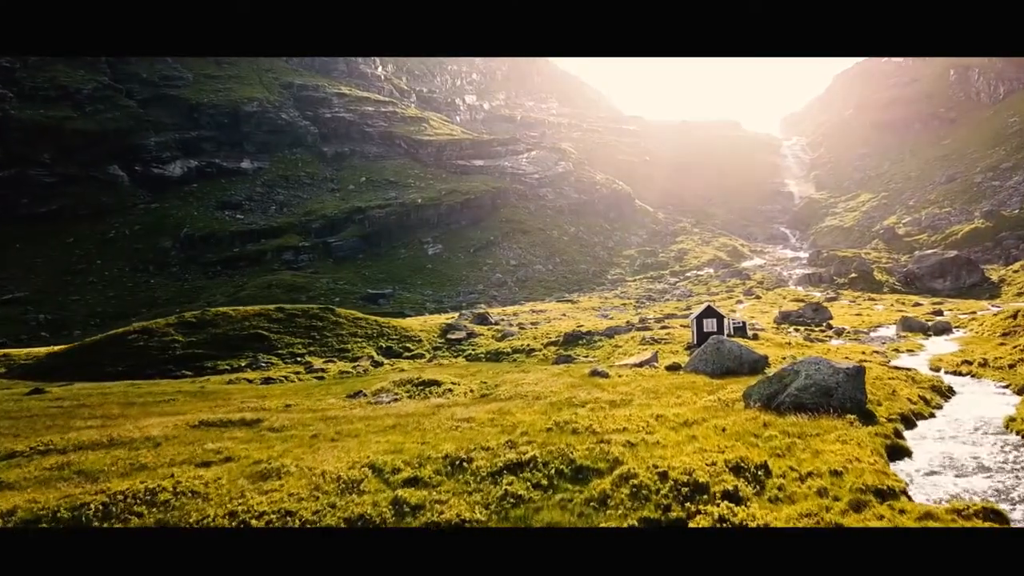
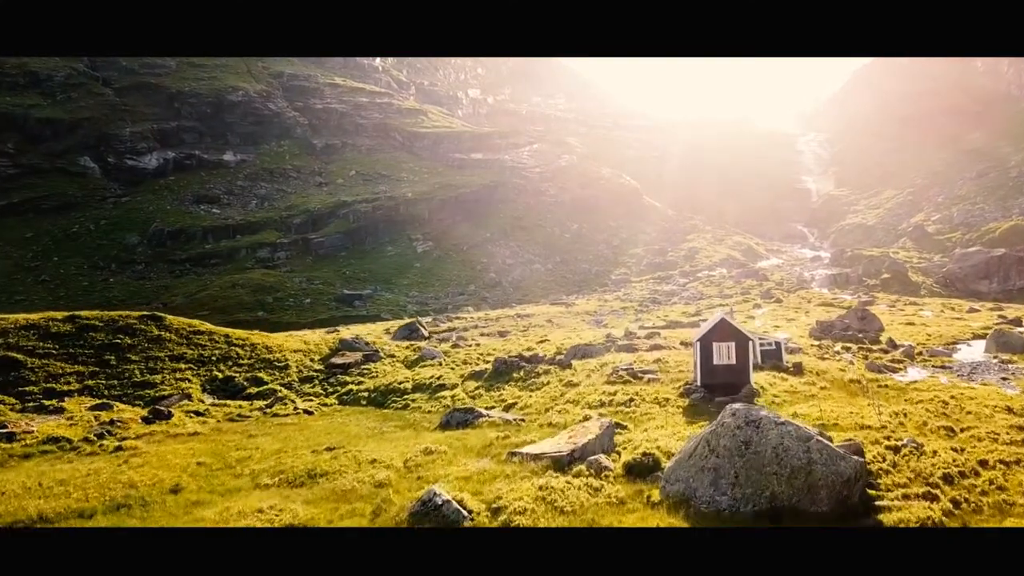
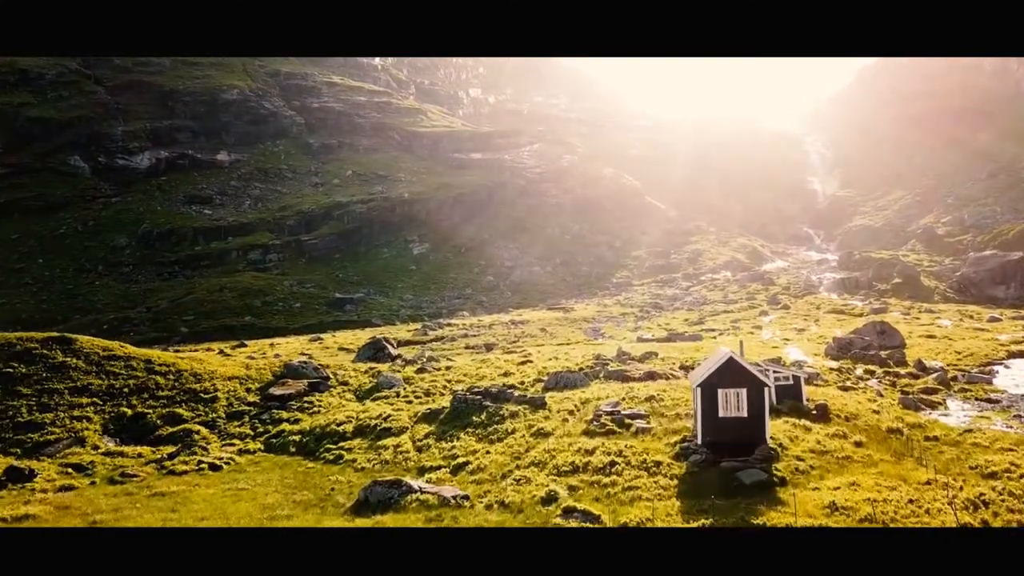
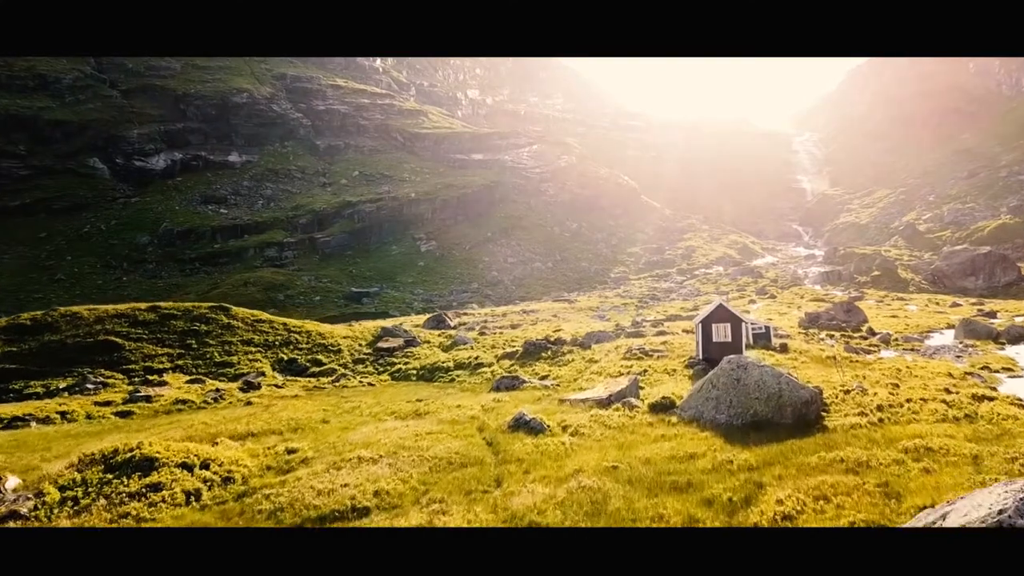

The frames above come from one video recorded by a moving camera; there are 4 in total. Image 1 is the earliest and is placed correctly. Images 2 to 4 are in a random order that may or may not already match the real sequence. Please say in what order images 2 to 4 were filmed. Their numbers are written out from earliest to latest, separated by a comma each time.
4, 2, 3
